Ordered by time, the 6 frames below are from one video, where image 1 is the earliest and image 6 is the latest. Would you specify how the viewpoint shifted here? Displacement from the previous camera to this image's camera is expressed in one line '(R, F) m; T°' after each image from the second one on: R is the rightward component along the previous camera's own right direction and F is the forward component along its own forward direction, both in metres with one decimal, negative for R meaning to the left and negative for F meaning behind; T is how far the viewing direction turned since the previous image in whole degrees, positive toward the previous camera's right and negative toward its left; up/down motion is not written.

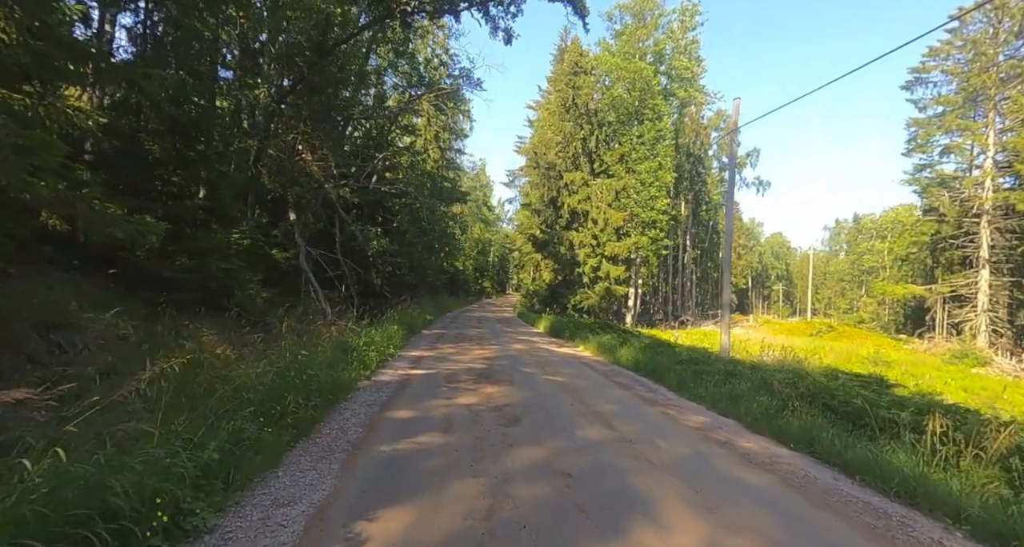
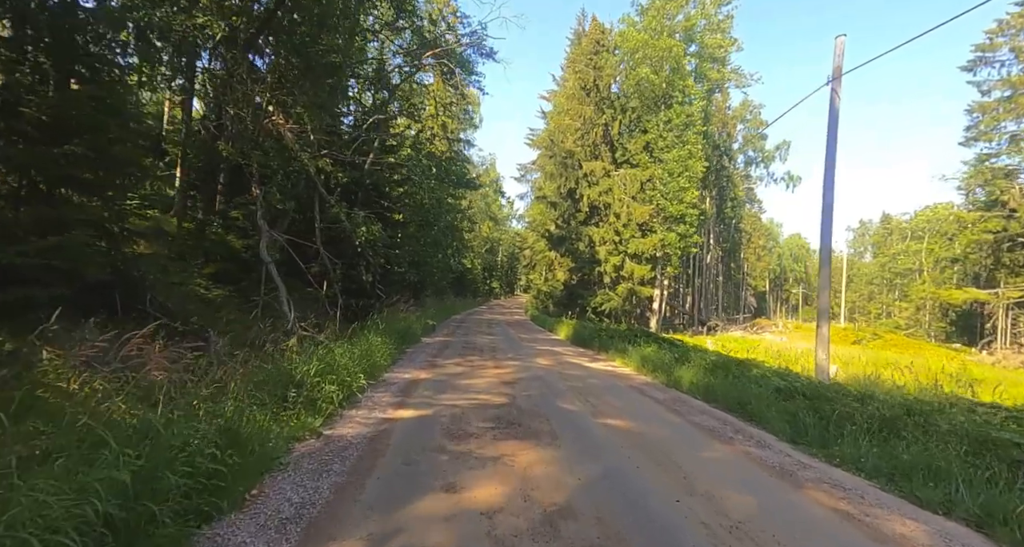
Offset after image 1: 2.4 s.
(-0.4, +3.3) m; -1°
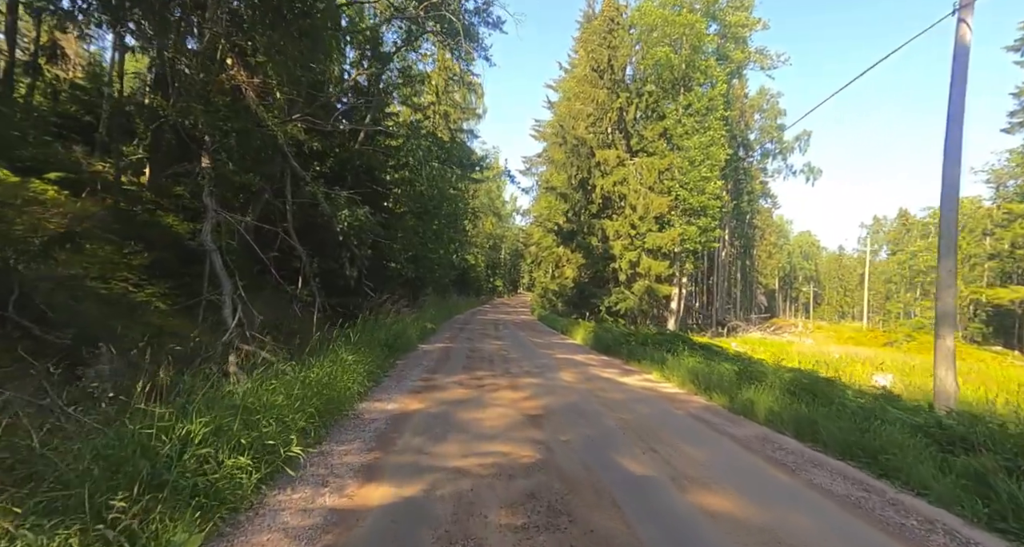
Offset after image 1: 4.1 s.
(-0.3, +2.5) m; 0°
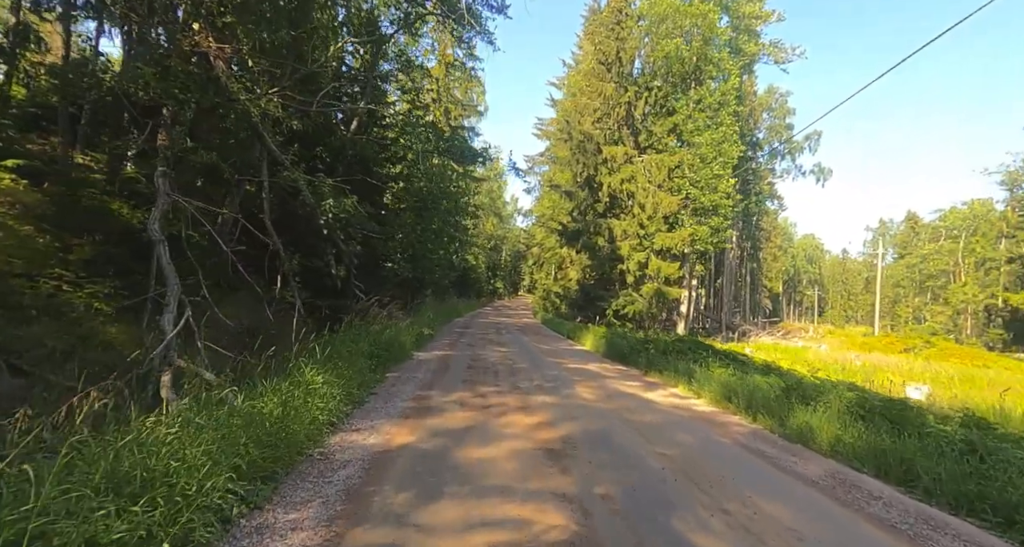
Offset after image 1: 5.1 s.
(-0.2, +1.4) m; 0°
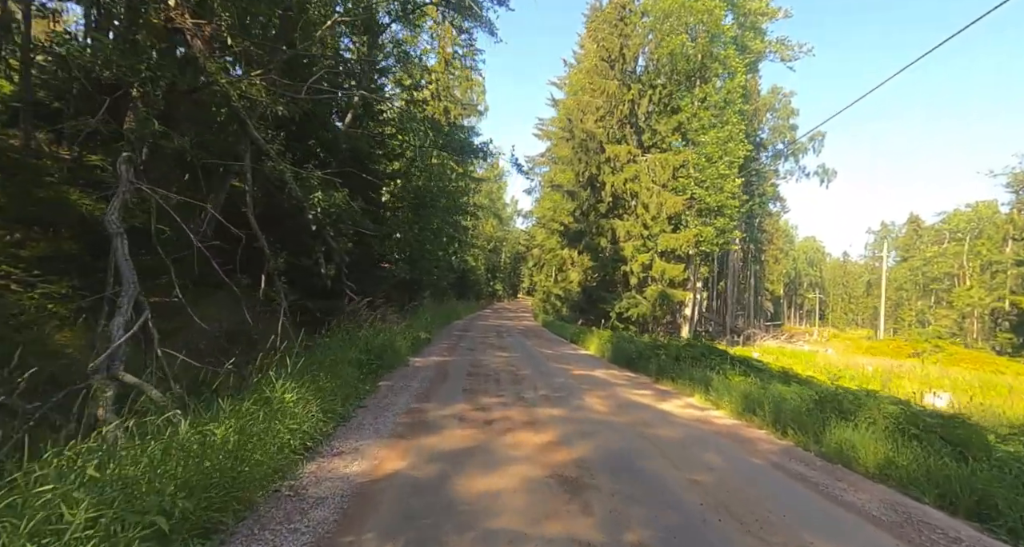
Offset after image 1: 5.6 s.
(-0.1, +0.8) m; 0°
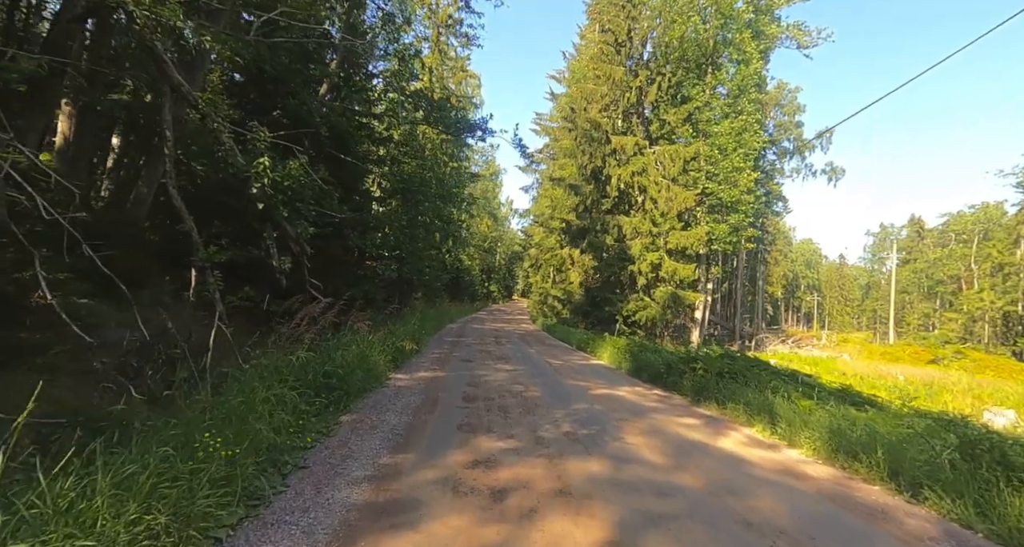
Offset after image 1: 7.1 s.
(-0.2, +2.2) m; +1°
